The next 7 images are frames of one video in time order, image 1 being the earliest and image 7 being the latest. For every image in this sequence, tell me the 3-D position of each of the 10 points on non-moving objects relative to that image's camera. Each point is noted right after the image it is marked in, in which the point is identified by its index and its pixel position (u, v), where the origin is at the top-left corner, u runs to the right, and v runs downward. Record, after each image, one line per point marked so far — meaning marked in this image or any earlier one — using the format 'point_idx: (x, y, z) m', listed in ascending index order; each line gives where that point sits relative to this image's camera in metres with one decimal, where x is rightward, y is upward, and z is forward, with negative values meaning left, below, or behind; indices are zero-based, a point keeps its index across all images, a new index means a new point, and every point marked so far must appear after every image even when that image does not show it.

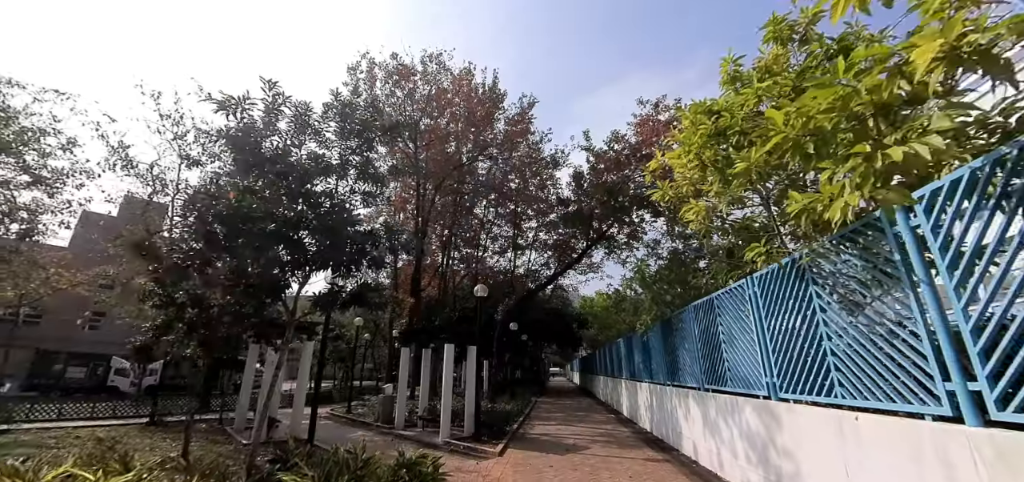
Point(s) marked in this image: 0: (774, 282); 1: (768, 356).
0: (+2.9, -0.5, +4.3) m
1: (+2.9, -1.3, +4.4) m
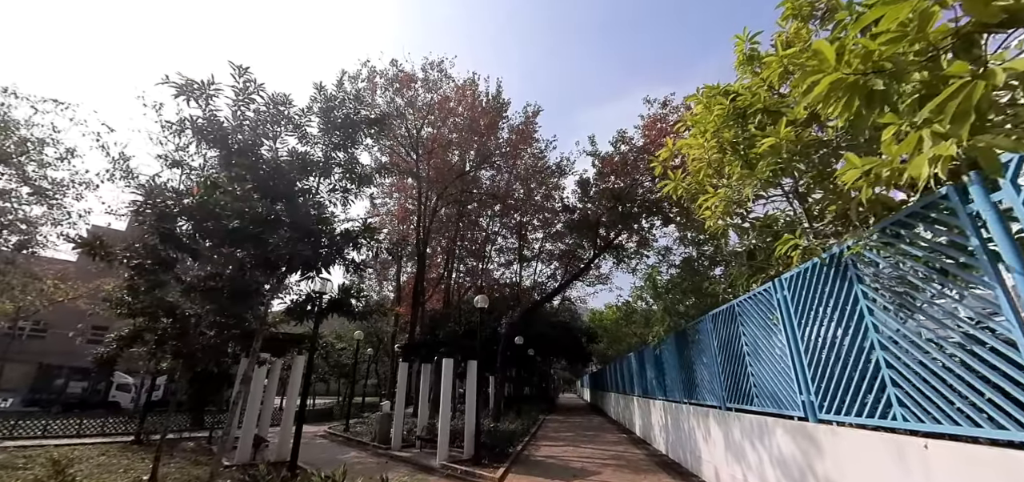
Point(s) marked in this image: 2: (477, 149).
0: (+2.9, -0.4, +3.7) m
1: (+2.9, -1.3, +3.8) m
2: (-1.2, +3.3, +14.4) m
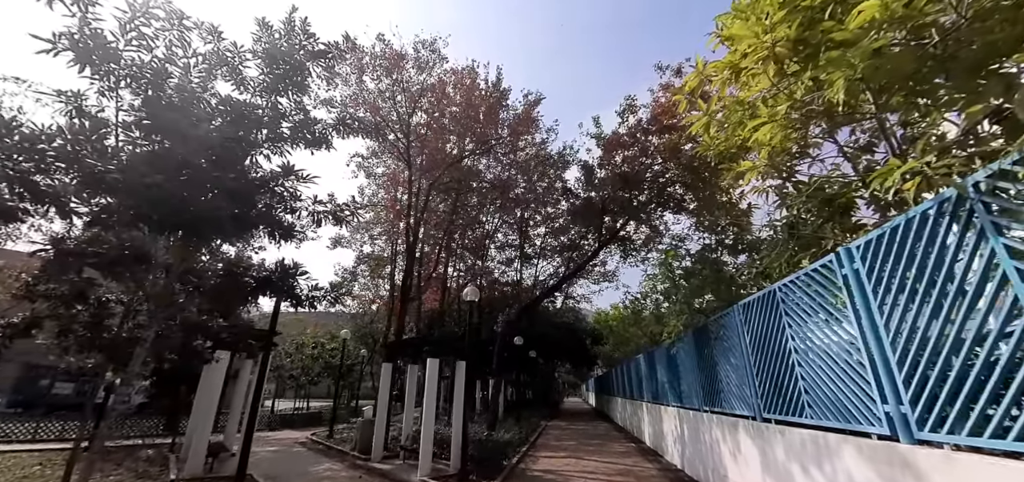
0: (+2.7, -0.1, +2.7) m
1: (+2.7, -0.9, +2.8) m
2: (-1.2, +3.6, +13.4) m
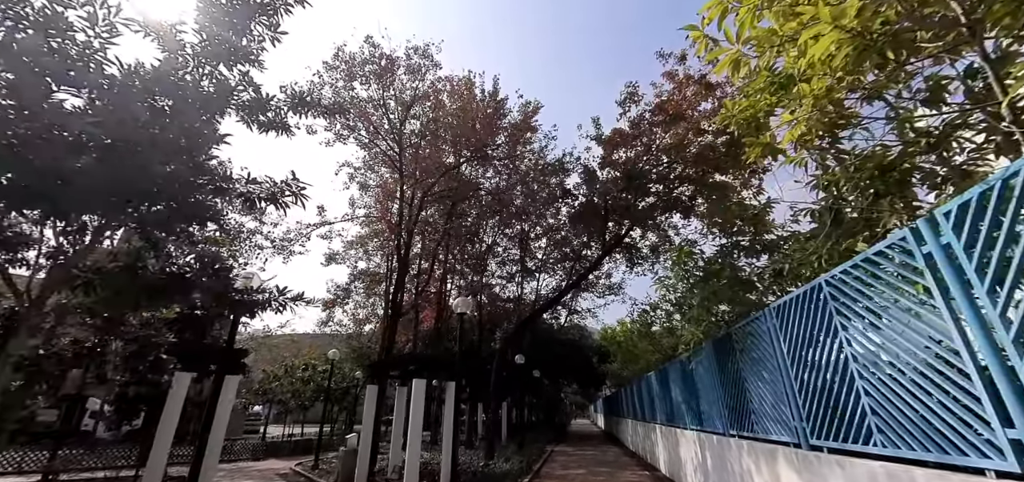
0: (+2.5, +0.1, +2.0) m
1: (+2.5, -0.7, +2.0) m
2: (-1.3, +3.2, +12.9) m
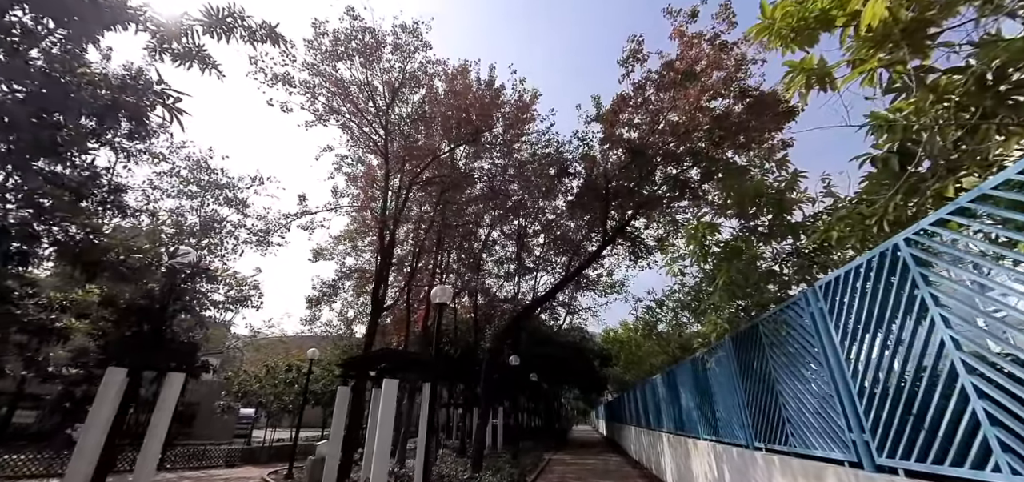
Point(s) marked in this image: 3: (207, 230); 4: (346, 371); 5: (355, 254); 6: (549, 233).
0: (+2.3, +0.5, +1.1) m
1: (+2.3, -0.4, +1.1) m
2: (-1.5, +3.4, +12.1) m
3: (-11.2, +0.4, +14.0) m
4: (-3.7, -2.9, +8.4) m
5: (-6.4, -0.5, +15.5) m
6: (+1.4, +0.4, +14.3) m
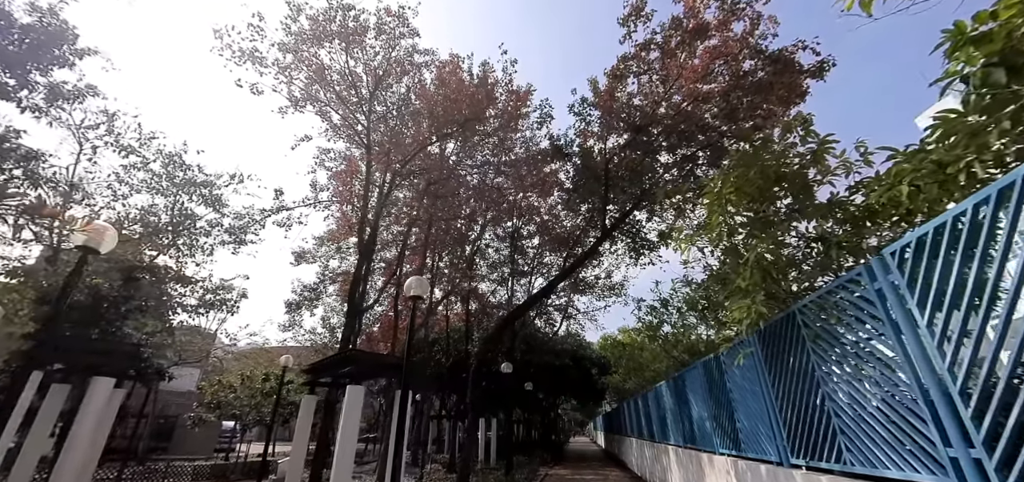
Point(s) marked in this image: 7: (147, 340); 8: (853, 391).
0: (+2.2, +0.9, +0.4) m
1: (+2.2, 0.0, +0.4) m
2: (-1.7, +3.5, +11.4) m
3: (-11.5, +0.4, +13.1) m
4: (-3.9, -2.7, +7.5) m
5: (-6.6, -0.6, +14.7) m
6: (+1.1, +0.4, +13.5) m
7: (-9.0, -2.4, +9.4) m
8: (+2.6, -1.1, +3.0) m
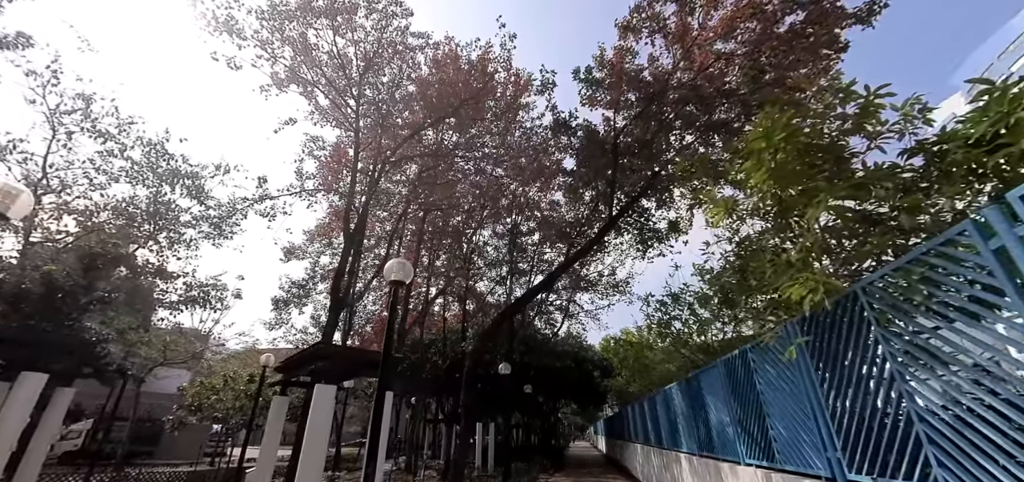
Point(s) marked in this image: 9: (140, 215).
0: (+2.1, +1.2, -0.3) m
1: (+2.1, +0.3, -0.3) m
2: (-1.7, +3.7, +10.8) m
3: (-11.5, +0.7, +12.5) m
4: (-4.0, -2.5, +6.8) m
5: (-6.7, -0.4, +14.0) m
6: (+1.1, +0.6, +12.9) m
7: (-9.1, -2.2, +8.7) m
8: (+2.5, -0.9, +2.3) m
9: (-11.7, +0.8, +12.1) m
